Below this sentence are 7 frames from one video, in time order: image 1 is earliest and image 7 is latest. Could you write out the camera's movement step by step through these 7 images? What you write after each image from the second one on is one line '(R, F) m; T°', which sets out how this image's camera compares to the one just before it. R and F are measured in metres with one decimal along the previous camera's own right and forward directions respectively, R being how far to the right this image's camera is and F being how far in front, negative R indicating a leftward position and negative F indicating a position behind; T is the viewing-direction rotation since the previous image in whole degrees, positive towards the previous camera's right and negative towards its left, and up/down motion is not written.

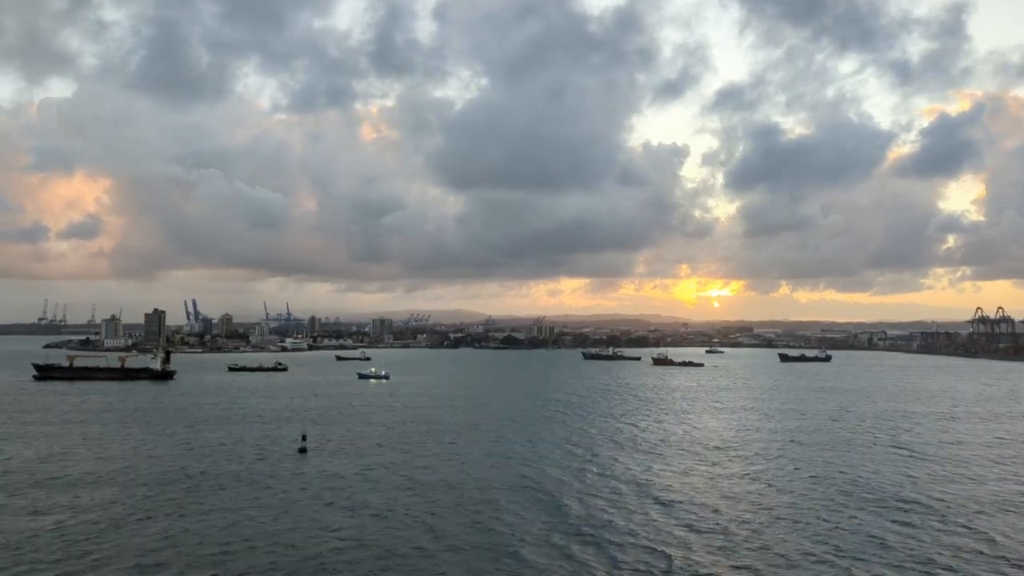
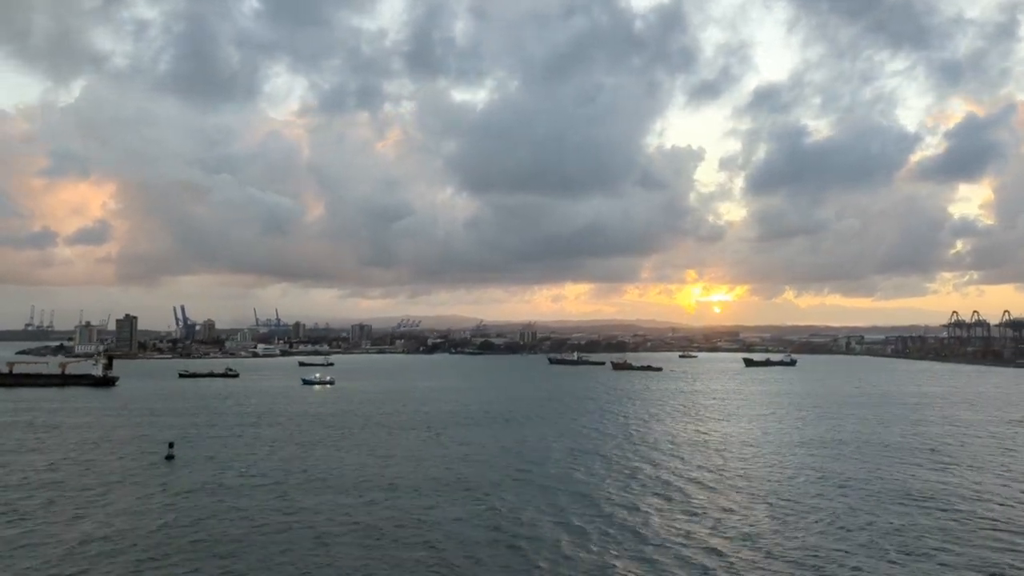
(+1.4, 0.0) m; 0°
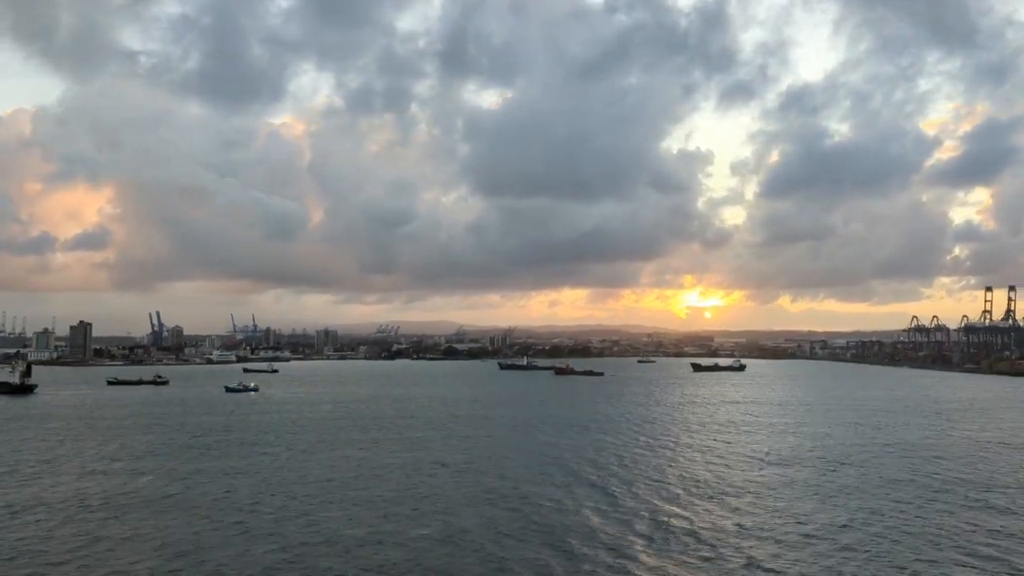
(+1.7, 0.0) m; +1°
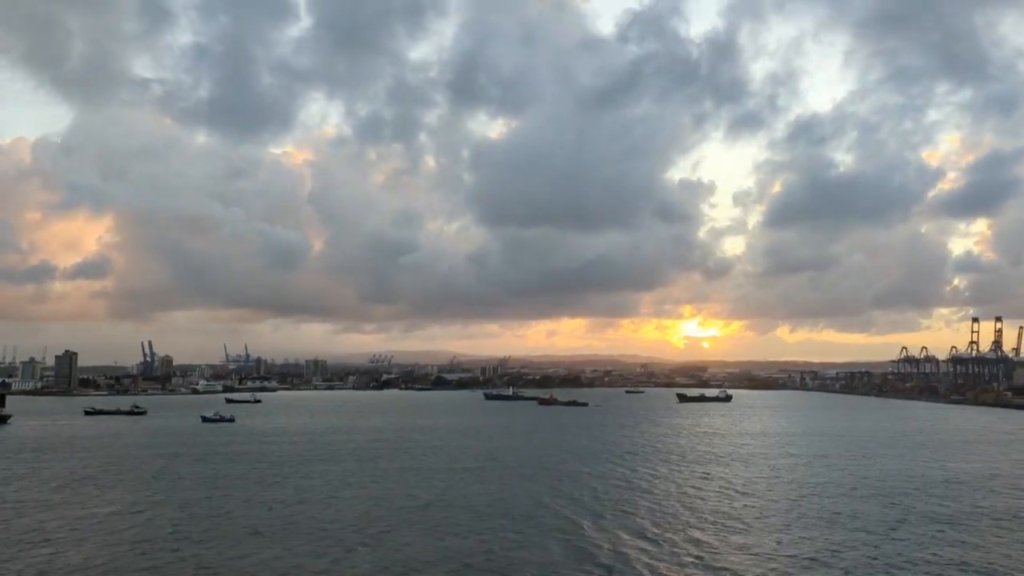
(+0.5, 0.0) m; 0°
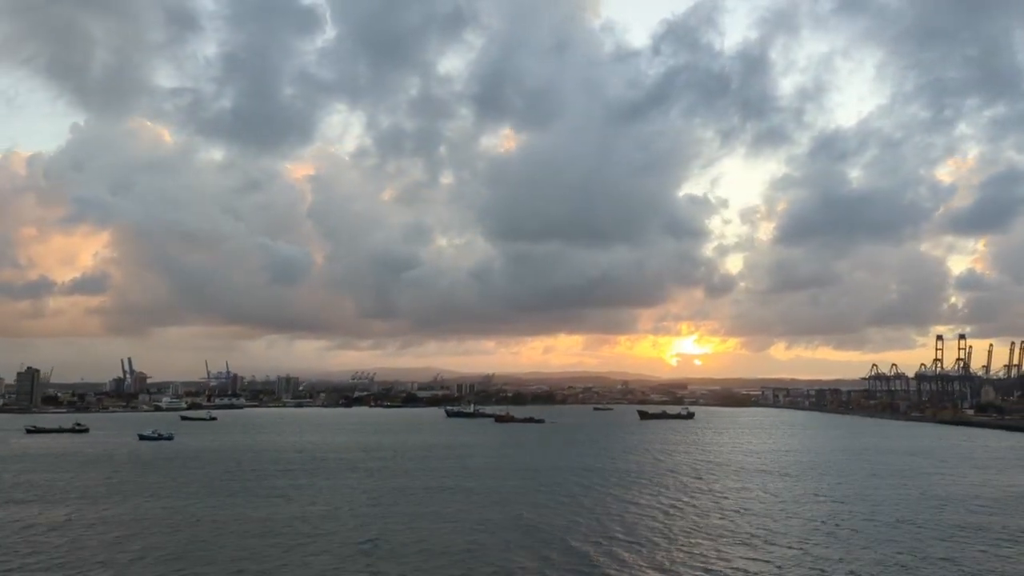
(+1.2, 0.0) m; +1°
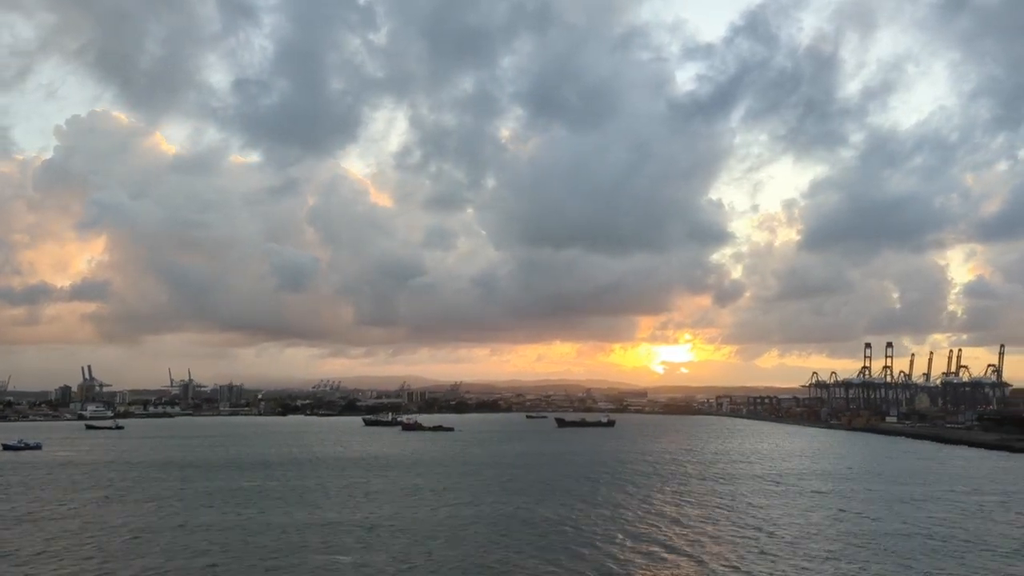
(+2.7, +0.2) m; +1°
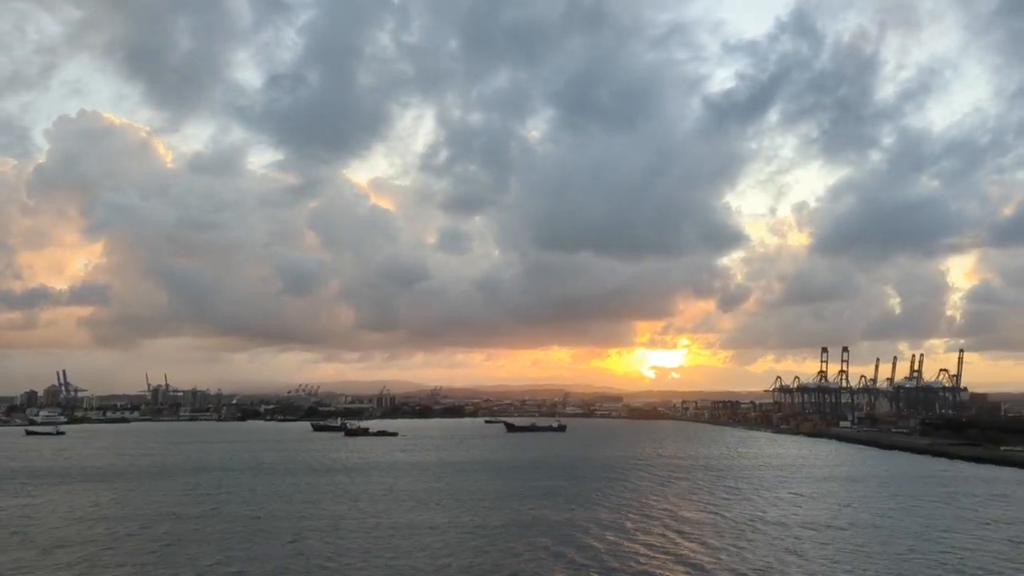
(+1.6, +0.1) m; +1°
